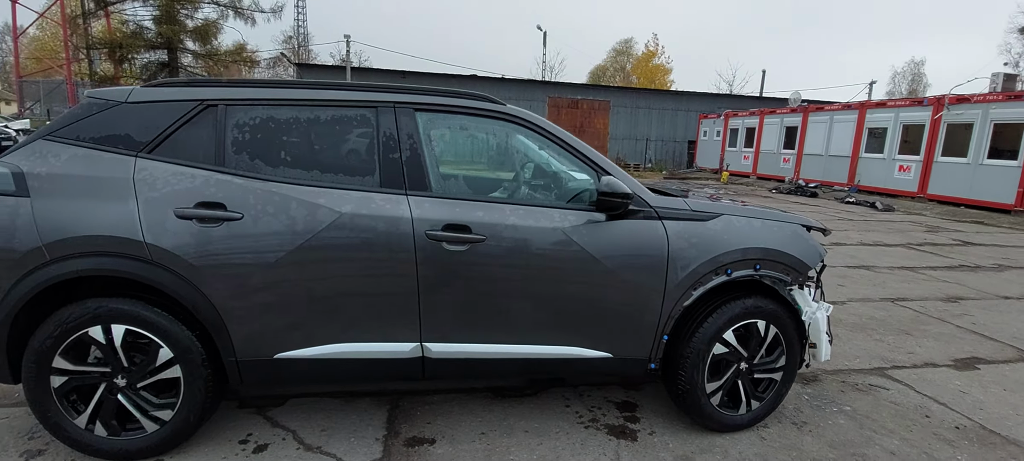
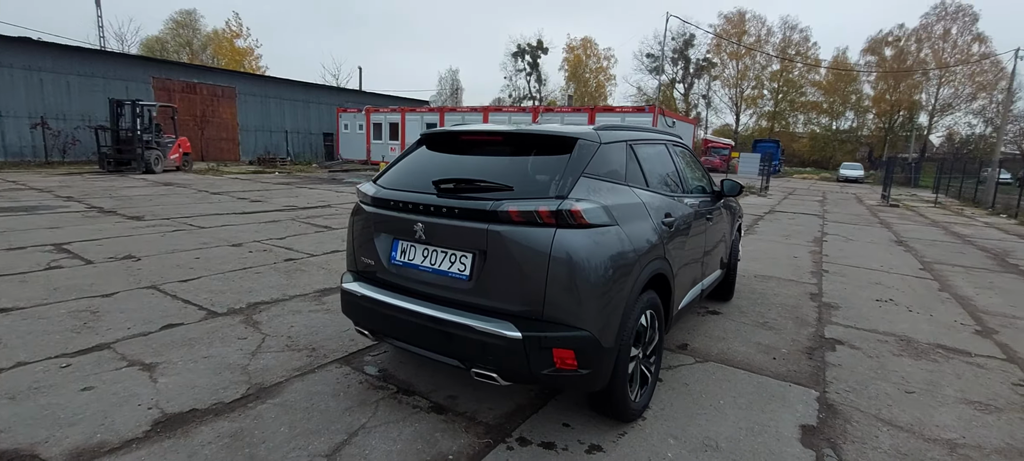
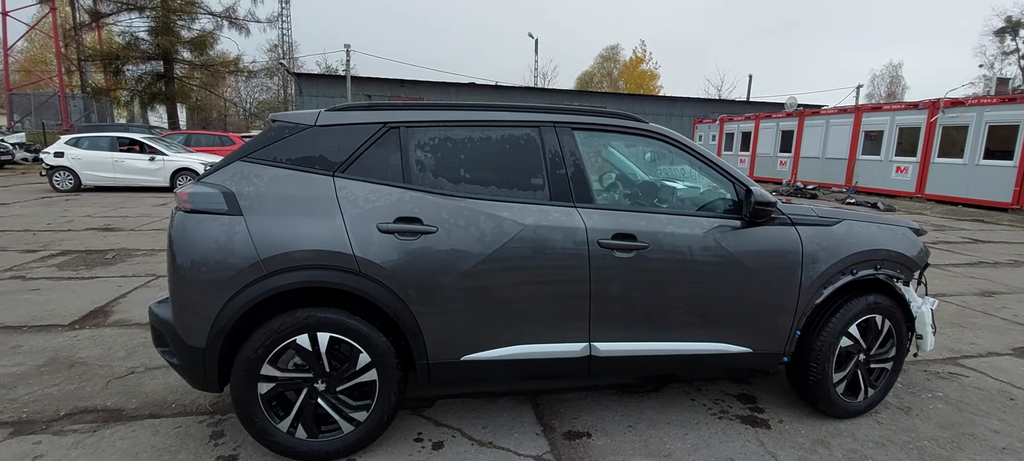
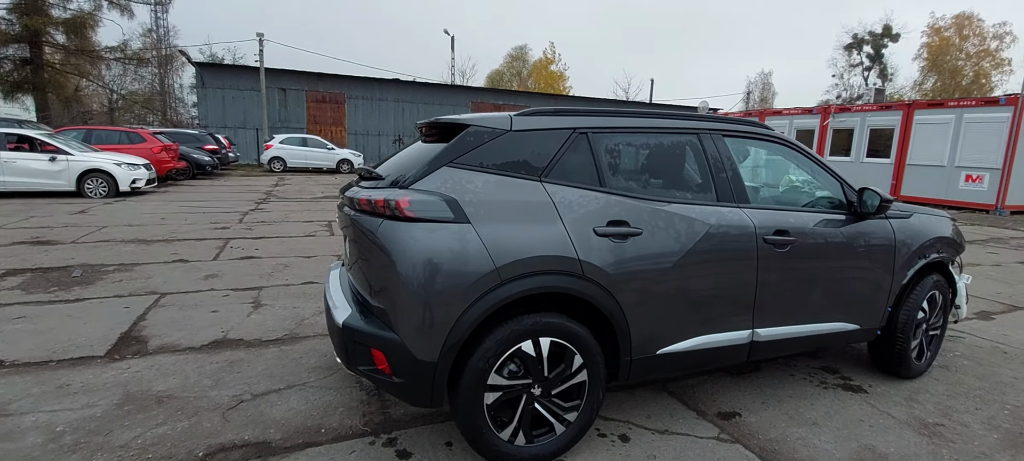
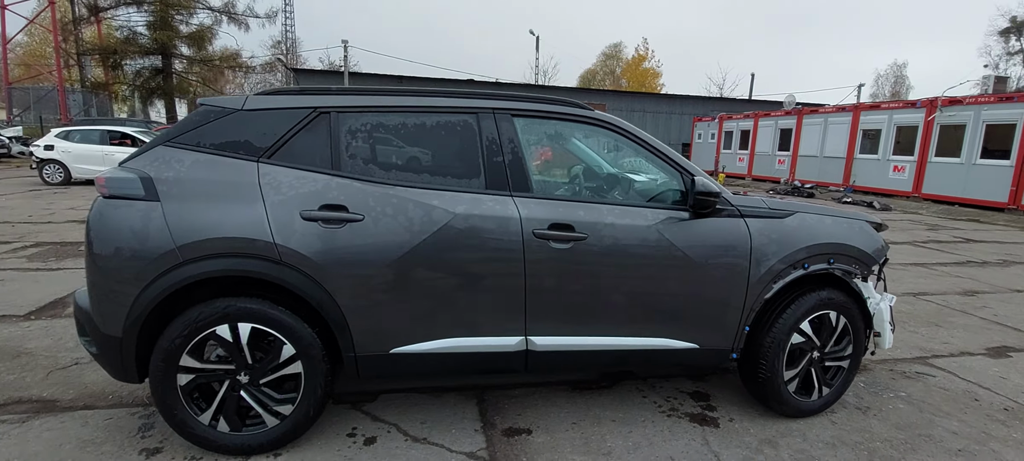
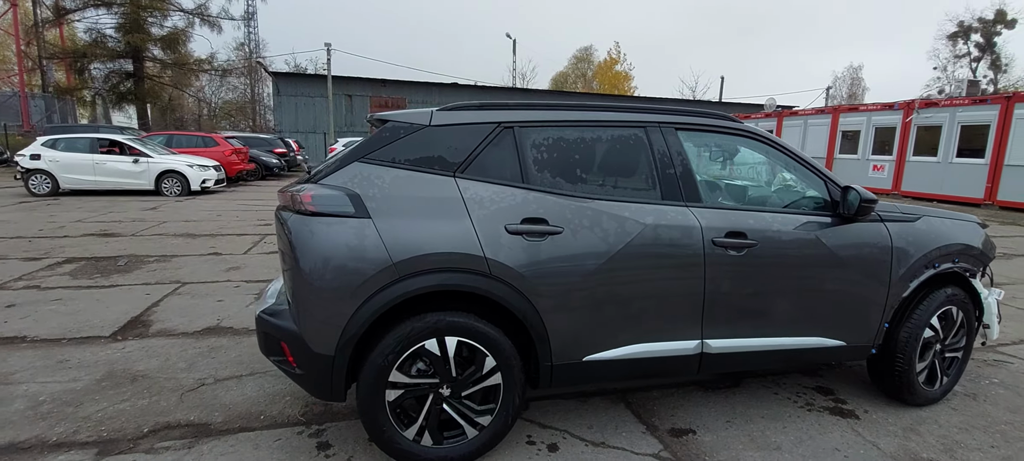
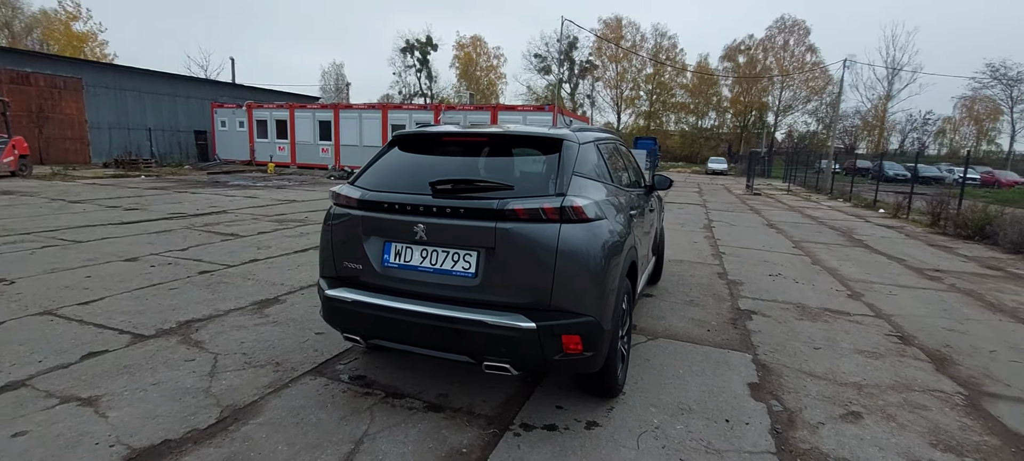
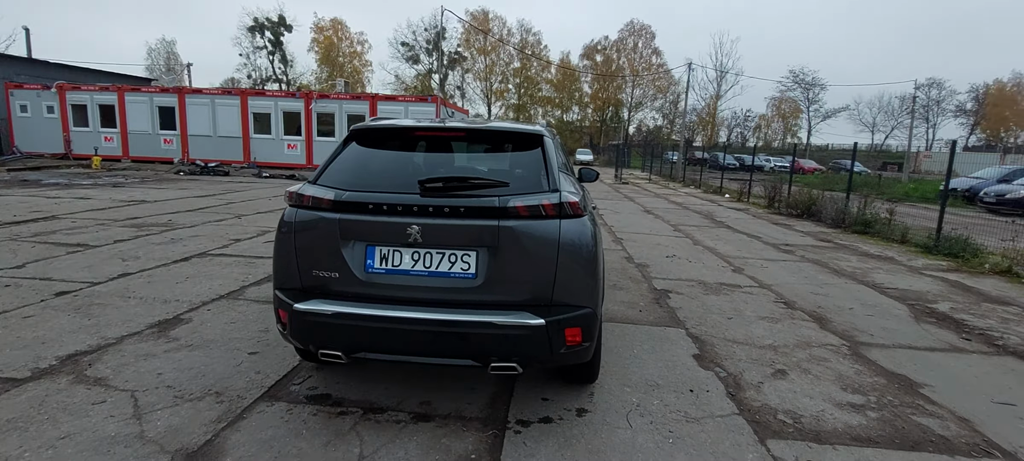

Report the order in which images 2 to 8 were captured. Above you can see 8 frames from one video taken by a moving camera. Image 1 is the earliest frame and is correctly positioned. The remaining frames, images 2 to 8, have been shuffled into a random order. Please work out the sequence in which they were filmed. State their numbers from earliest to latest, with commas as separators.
5, 3, 6, 4, 2, 7, 8
